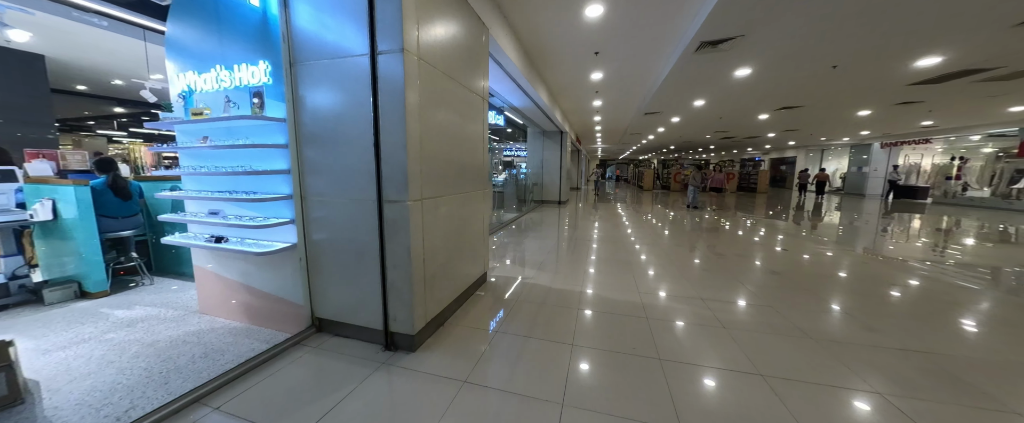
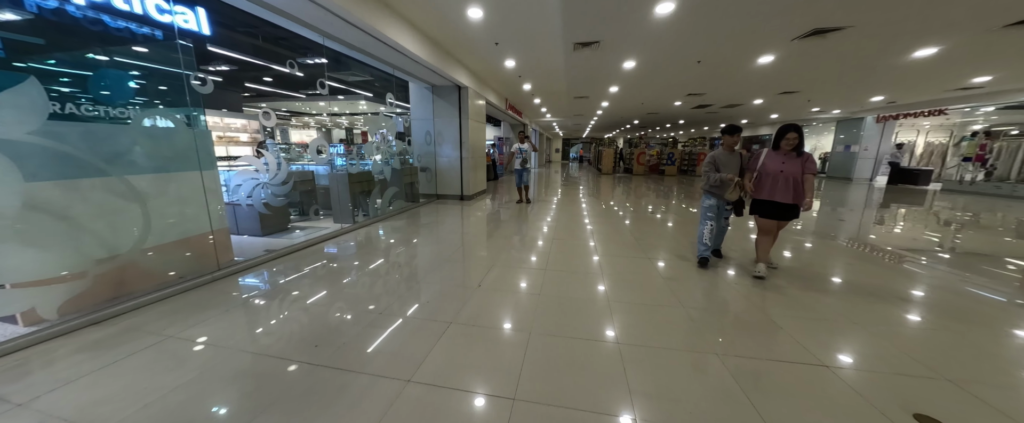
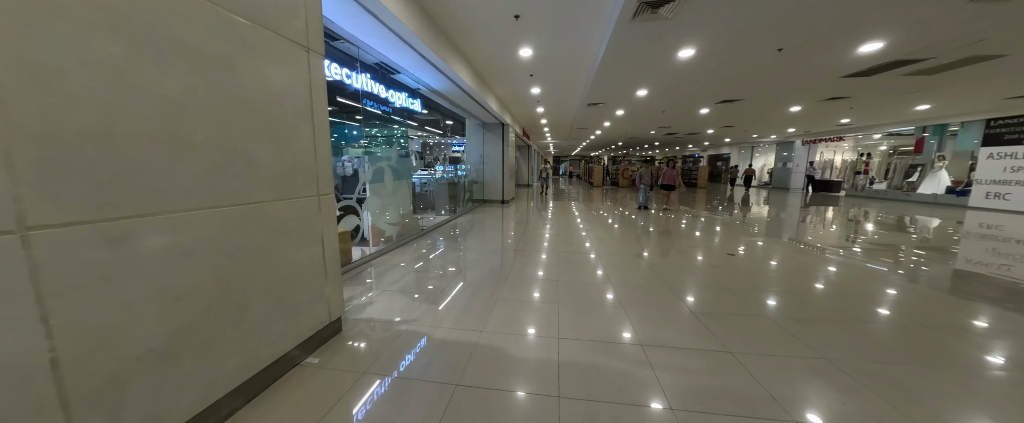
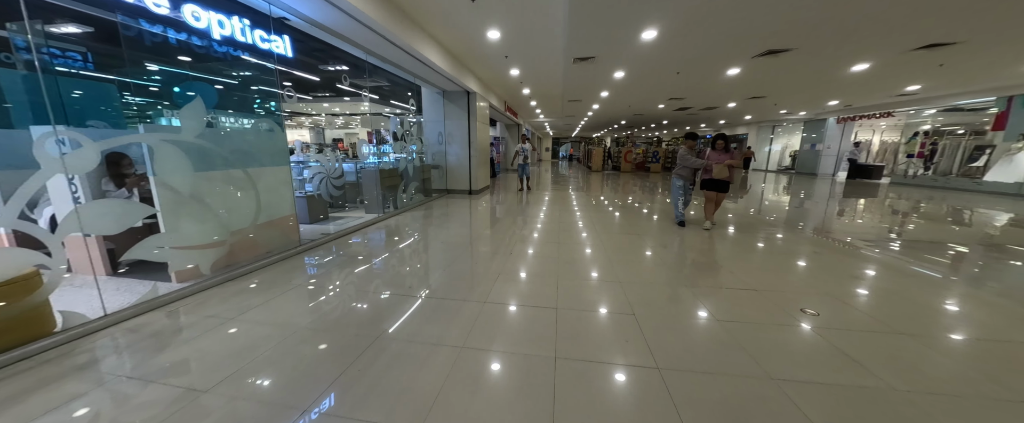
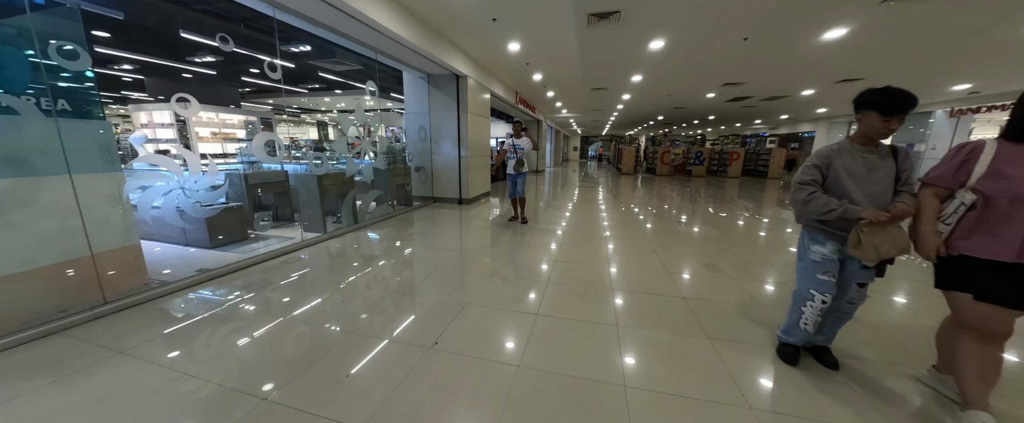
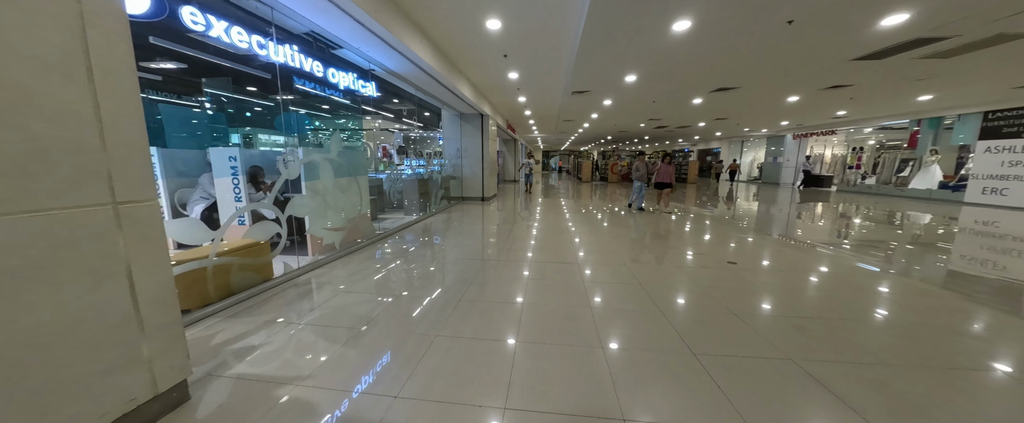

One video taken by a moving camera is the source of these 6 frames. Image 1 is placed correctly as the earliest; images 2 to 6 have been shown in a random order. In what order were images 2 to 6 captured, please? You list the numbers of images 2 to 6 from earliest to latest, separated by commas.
3, 6, 4, 2, 5
